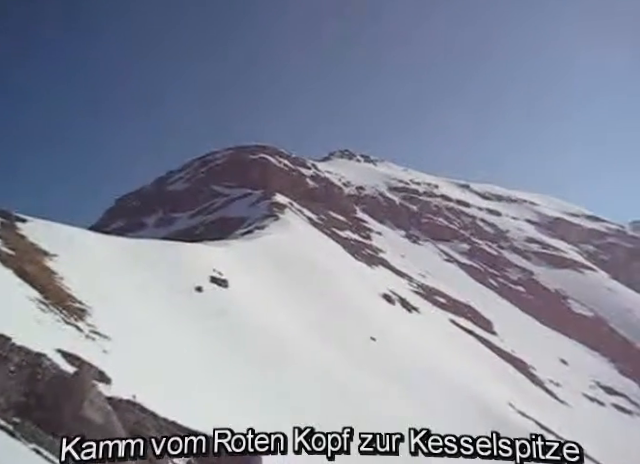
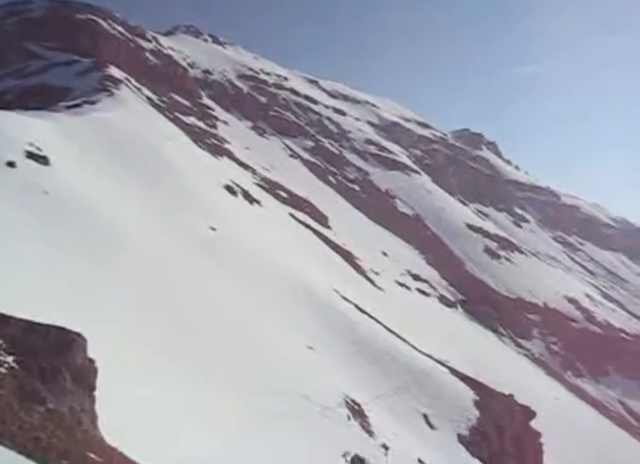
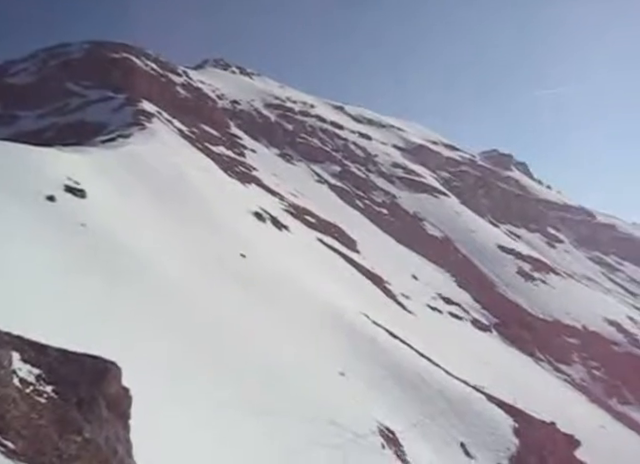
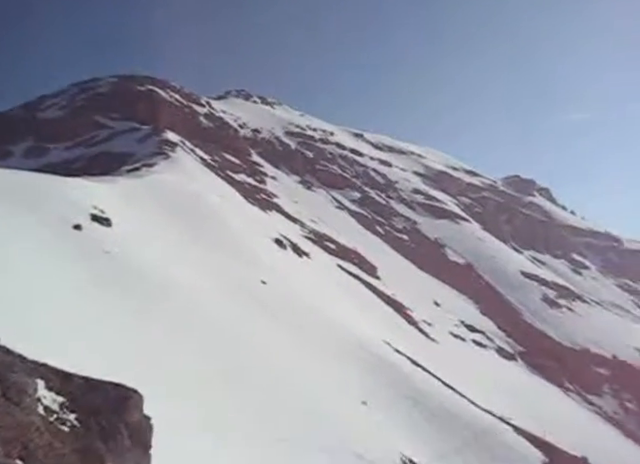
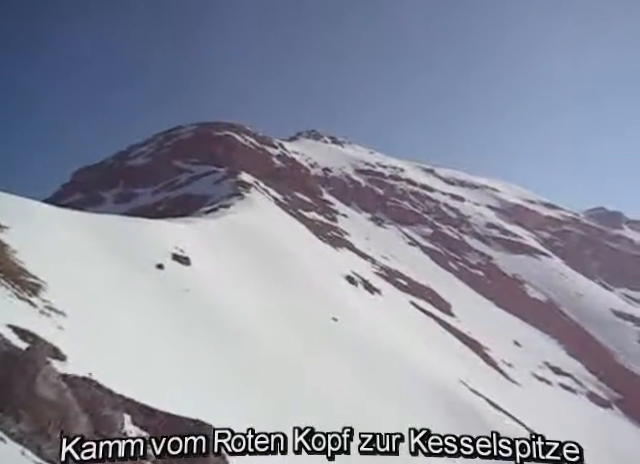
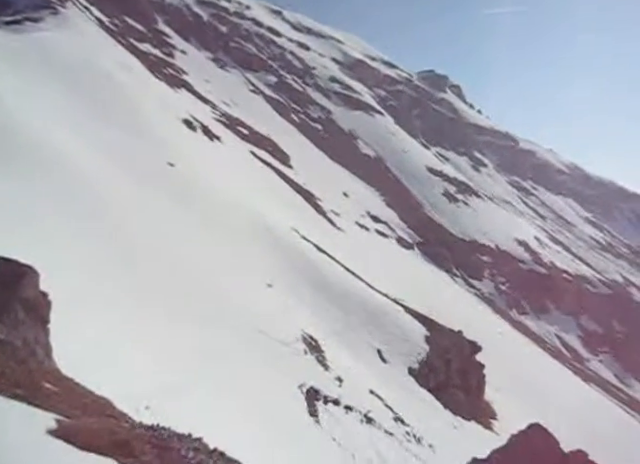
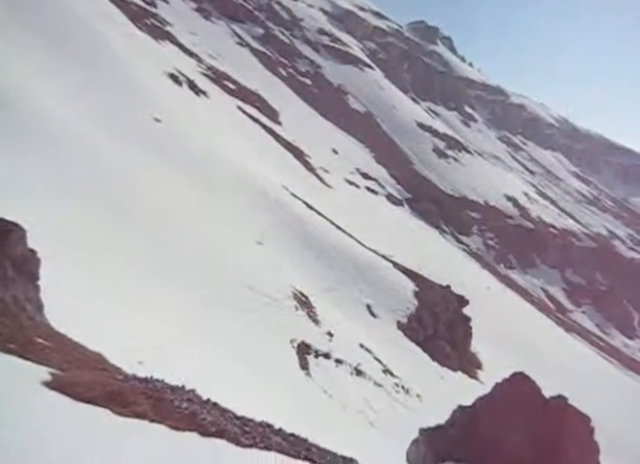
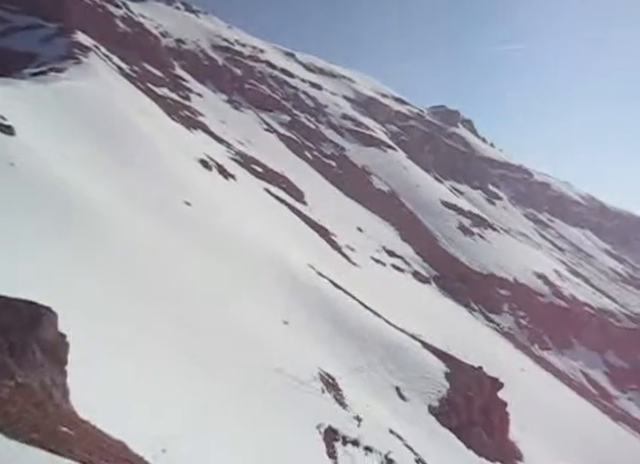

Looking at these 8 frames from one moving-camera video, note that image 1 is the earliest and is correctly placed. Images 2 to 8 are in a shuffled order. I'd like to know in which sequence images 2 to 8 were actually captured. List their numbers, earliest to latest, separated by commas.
5, 4, 3, 2, 8, 6, 7
